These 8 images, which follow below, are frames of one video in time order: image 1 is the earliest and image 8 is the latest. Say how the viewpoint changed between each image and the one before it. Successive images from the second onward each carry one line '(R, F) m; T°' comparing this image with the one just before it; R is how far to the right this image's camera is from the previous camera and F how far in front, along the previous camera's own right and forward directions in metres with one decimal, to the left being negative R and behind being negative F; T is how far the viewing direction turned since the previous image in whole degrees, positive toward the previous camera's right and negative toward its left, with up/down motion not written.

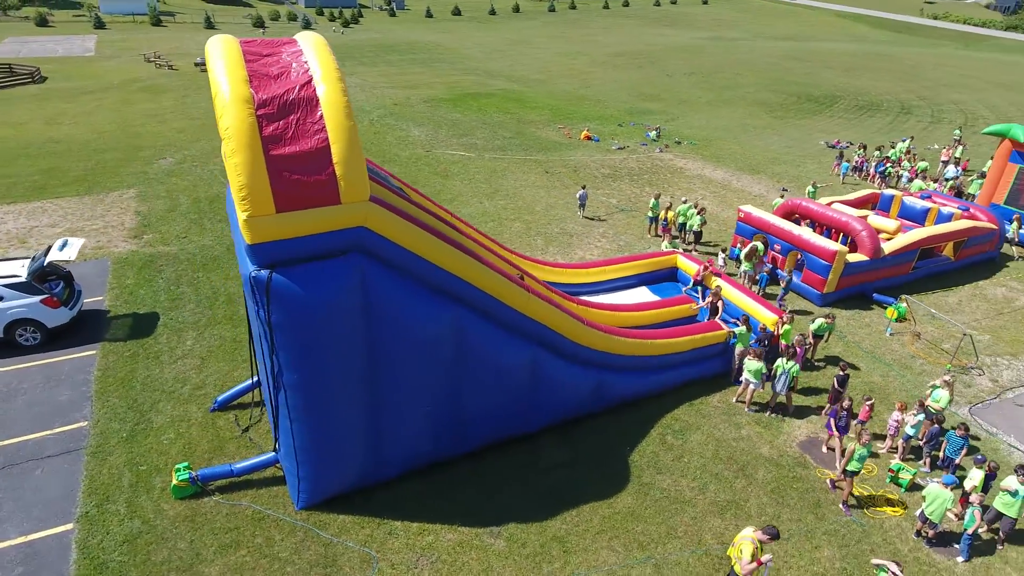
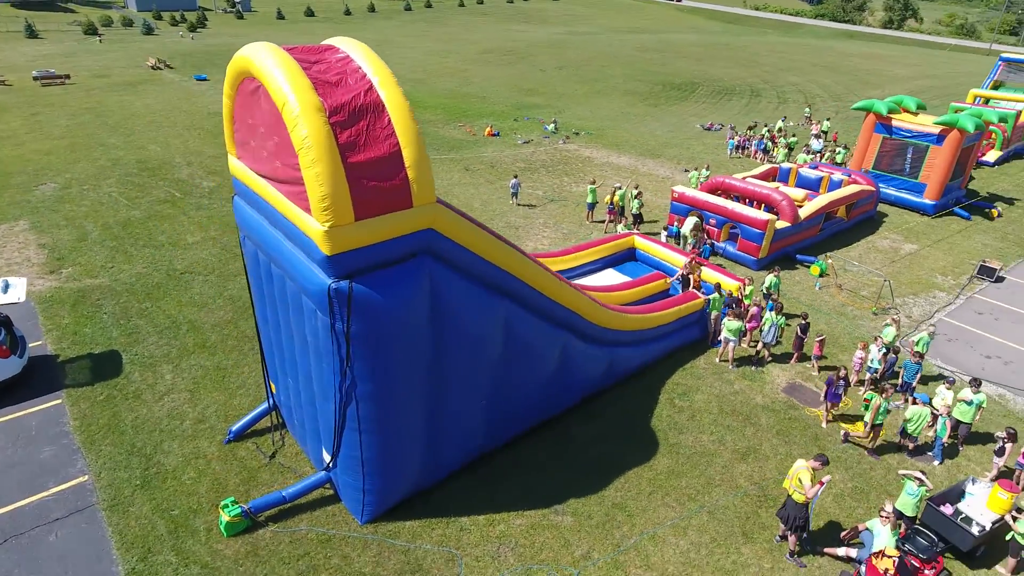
(-2.0, -0.1) m; +12°
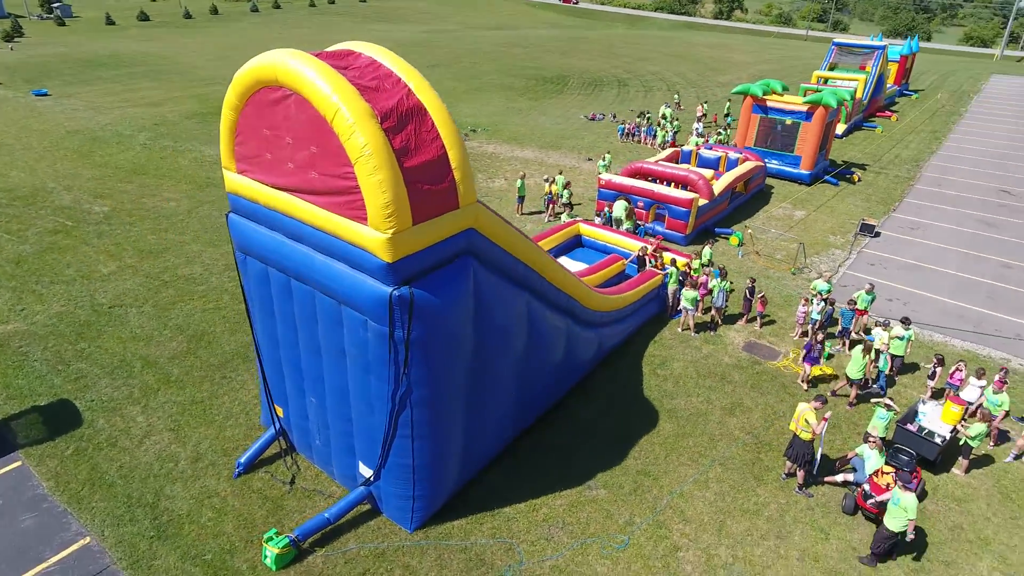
(-1.7, 0.0) m; +12°
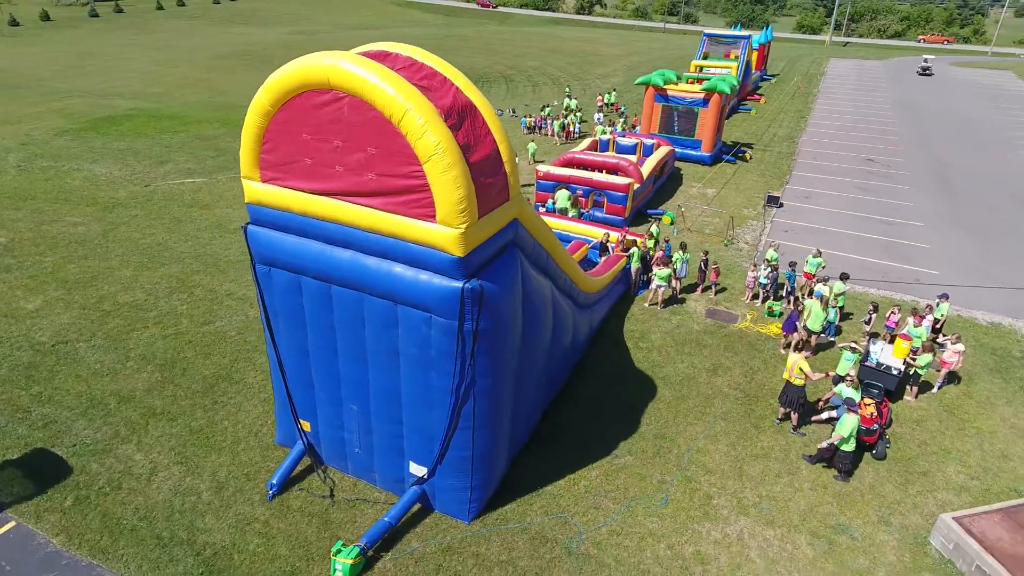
(-1.7, -0.1) m; +11°
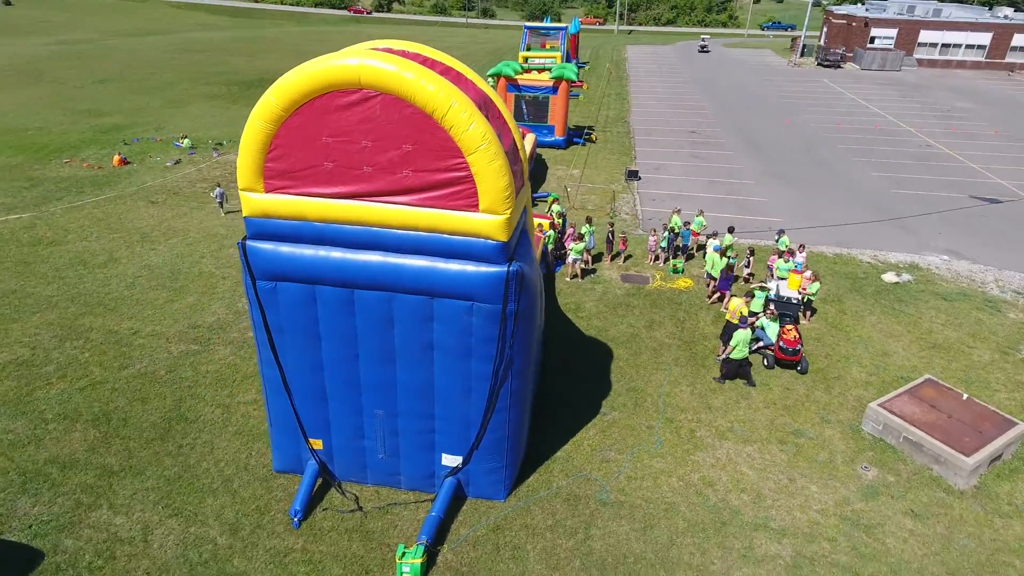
(-2.1, 0.0) m; +16°
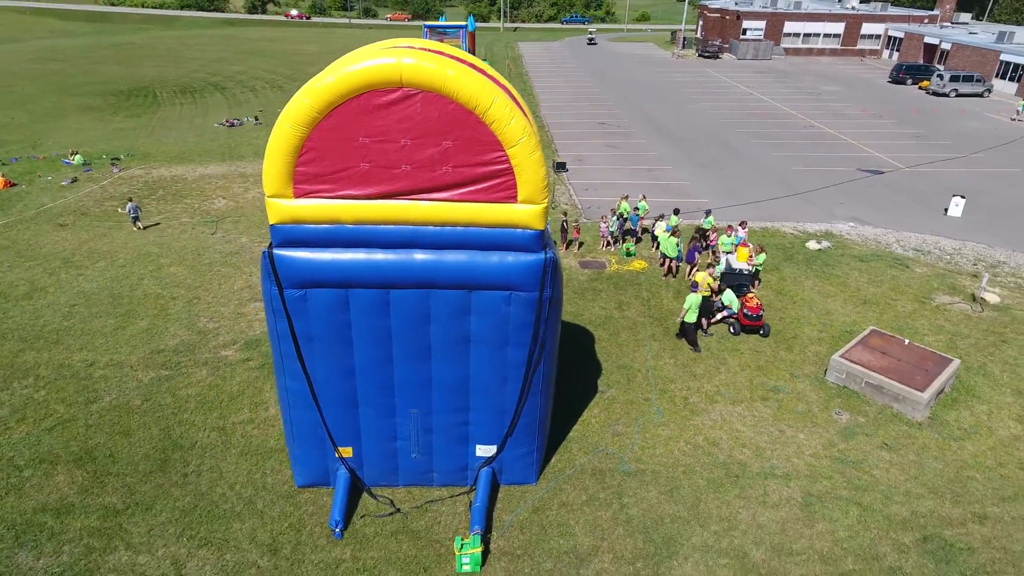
(-1.4, -0.1) m; +9°
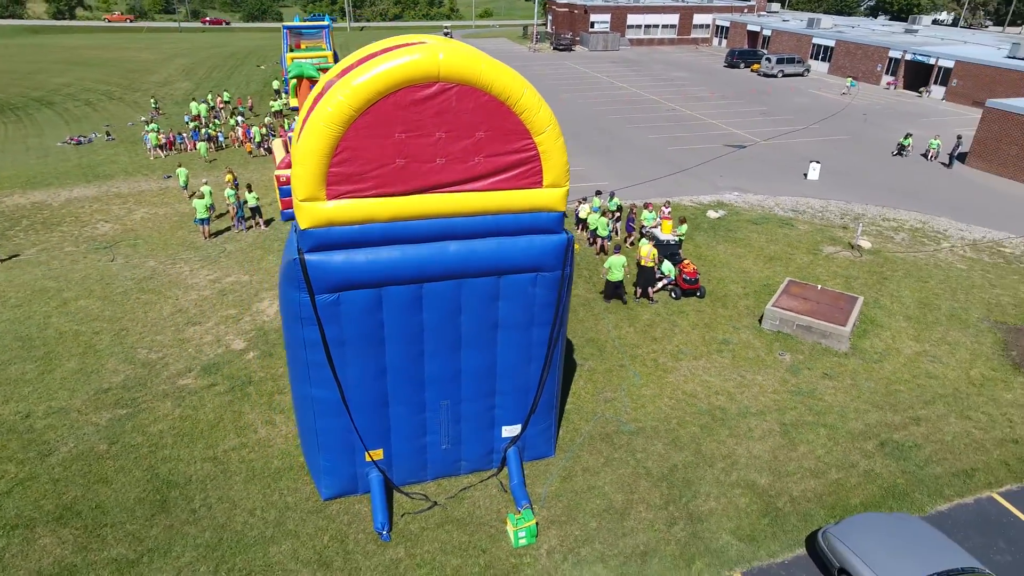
(-1.8, -0.1) m; +12°
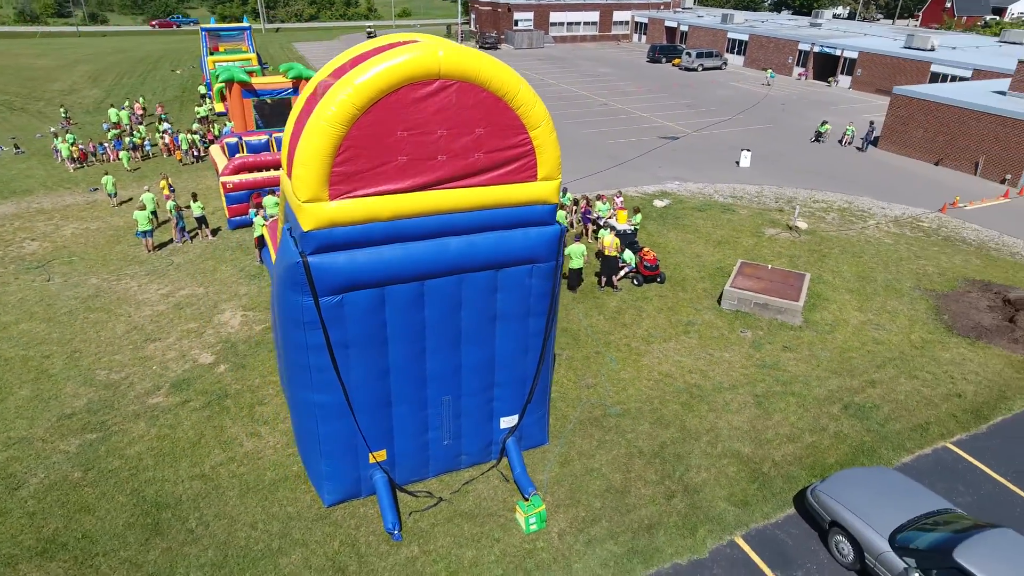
(-0.7, -0.1) m; +6°
